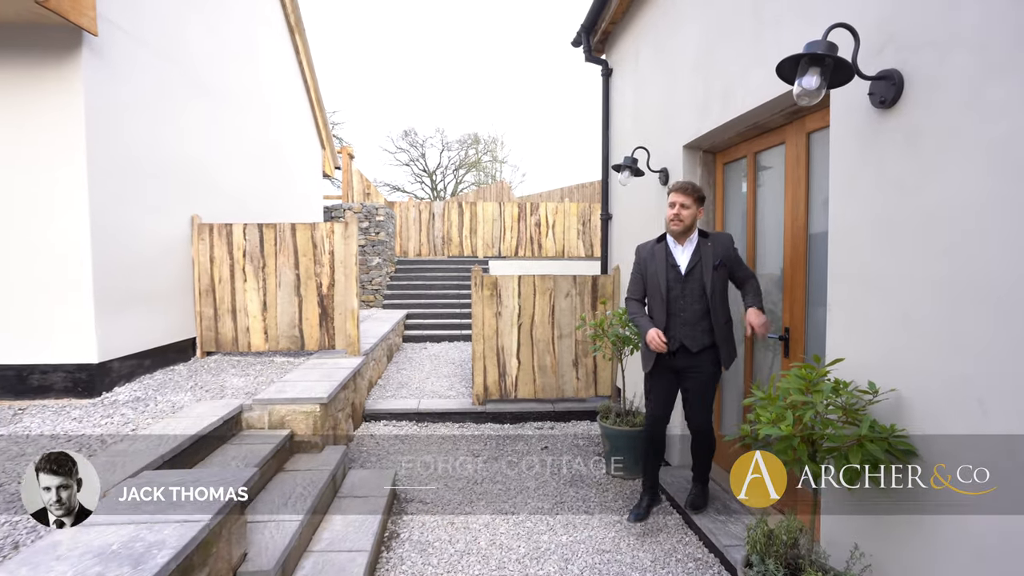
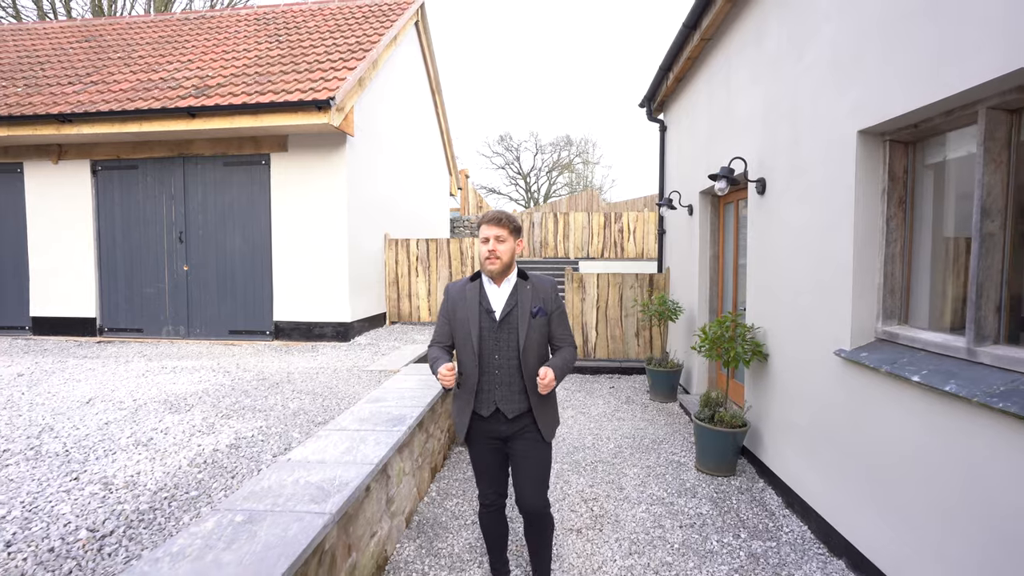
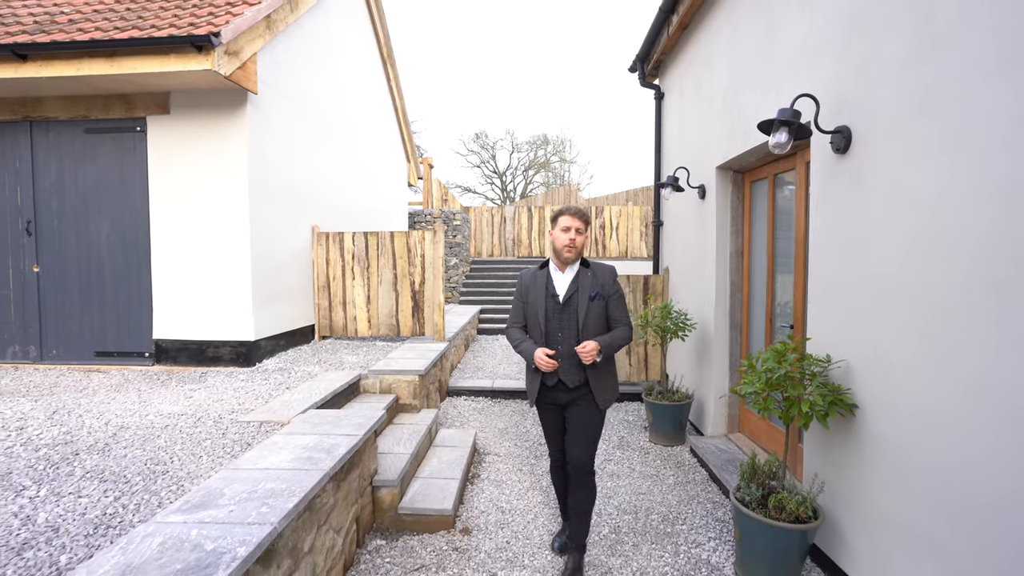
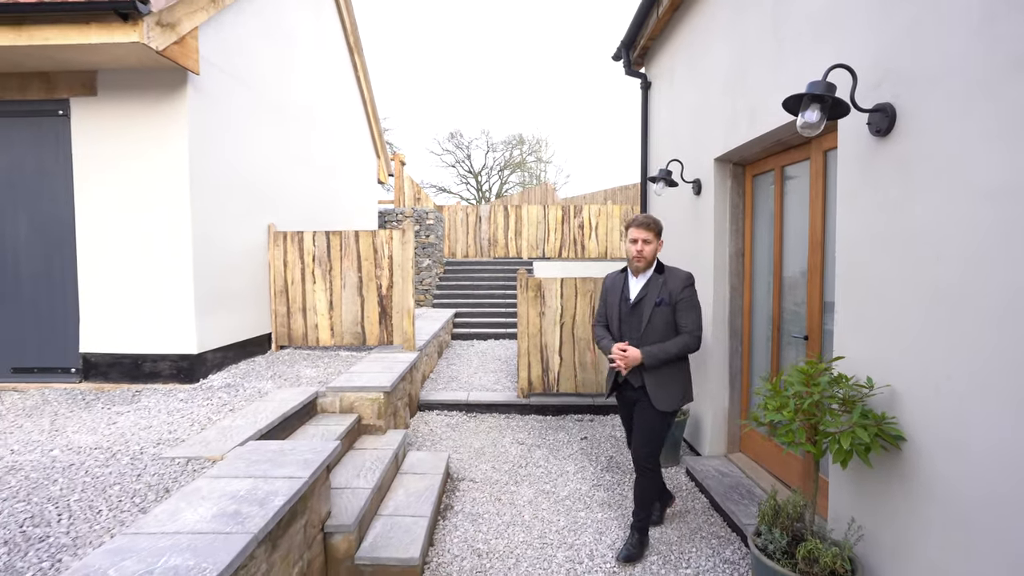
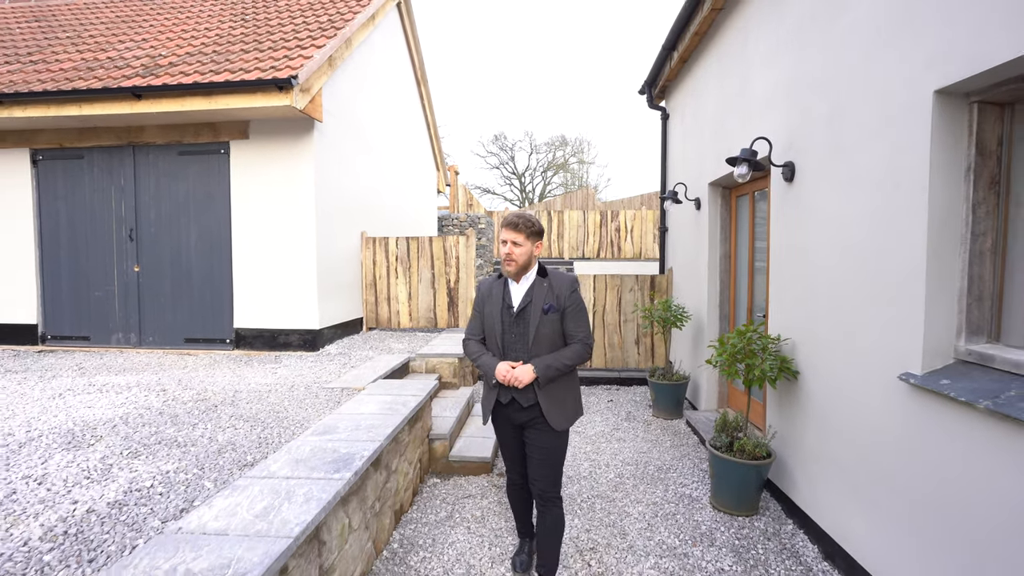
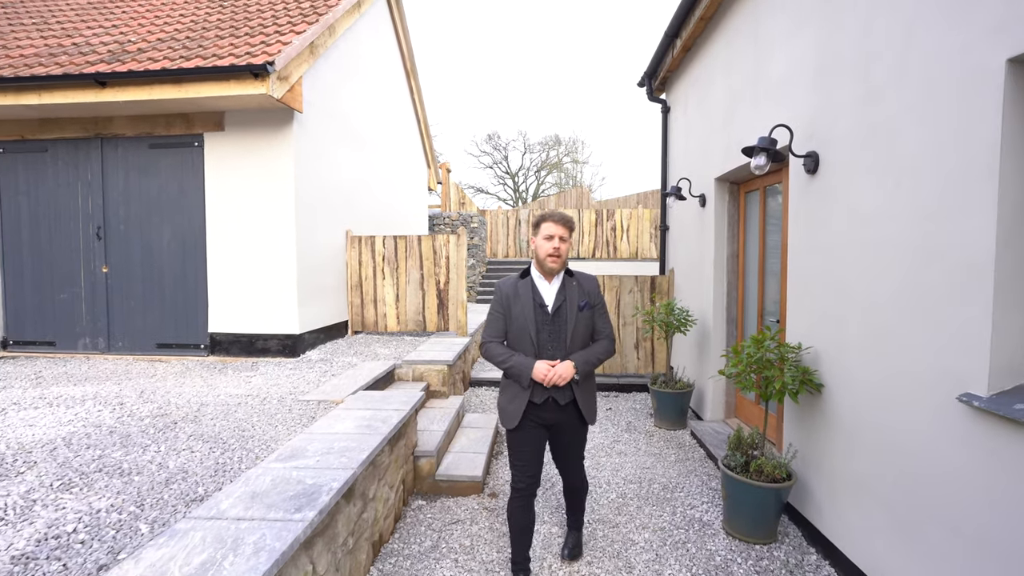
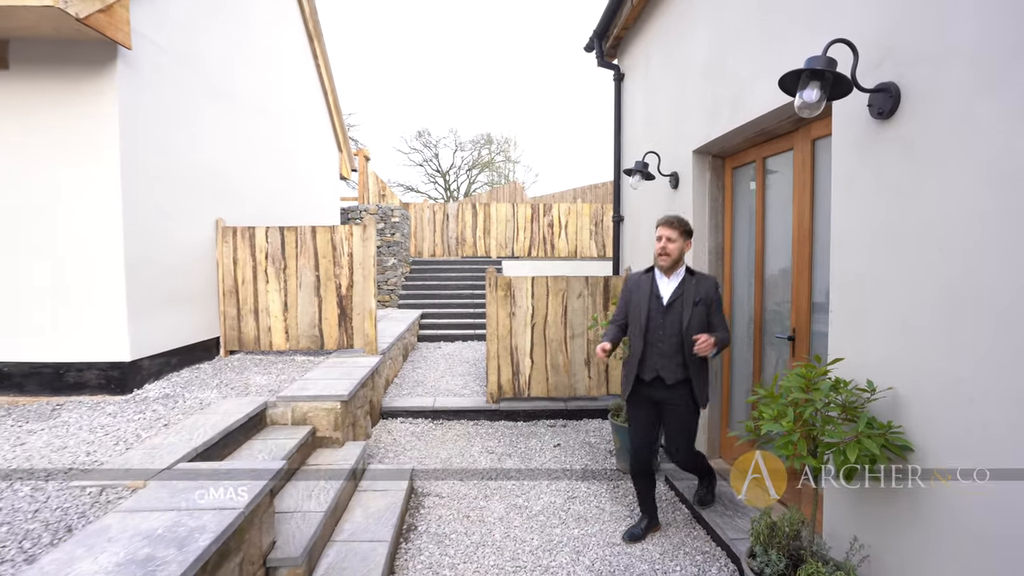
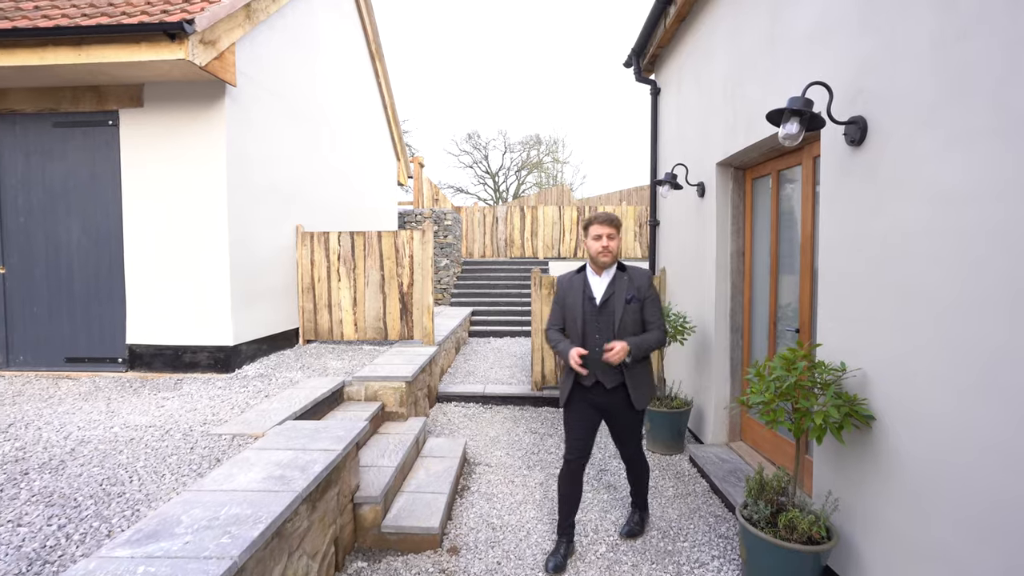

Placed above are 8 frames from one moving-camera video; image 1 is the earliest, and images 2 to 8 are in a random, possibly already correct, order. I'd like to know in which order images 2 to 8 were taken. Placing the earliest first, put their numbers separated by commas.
7, 4, 8, 3, 6, 5, 2
